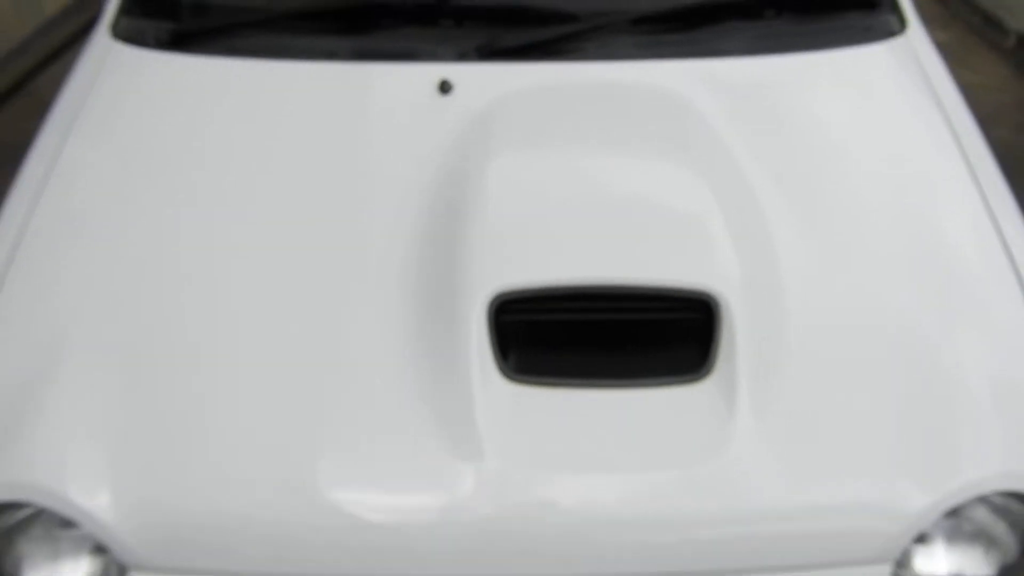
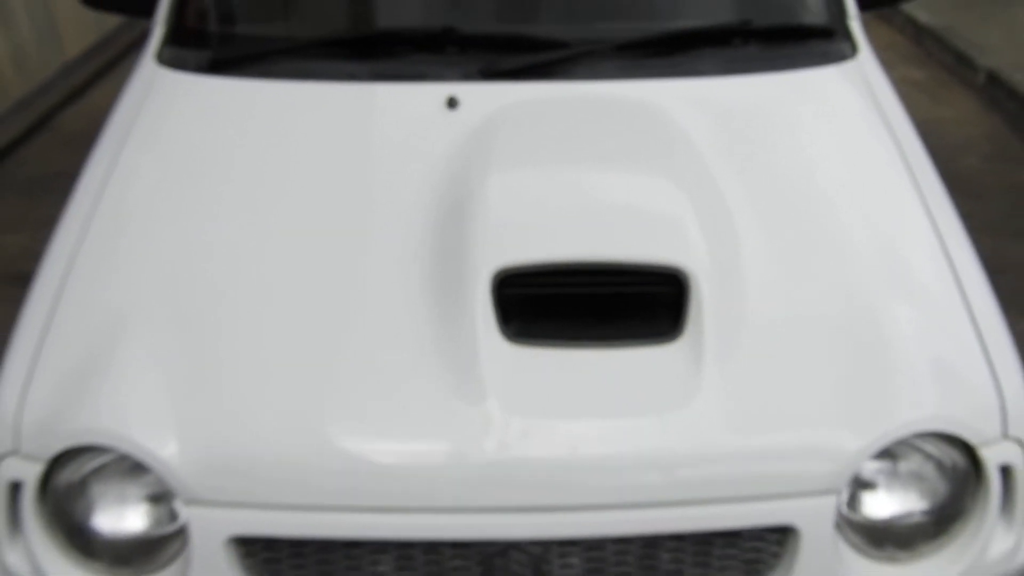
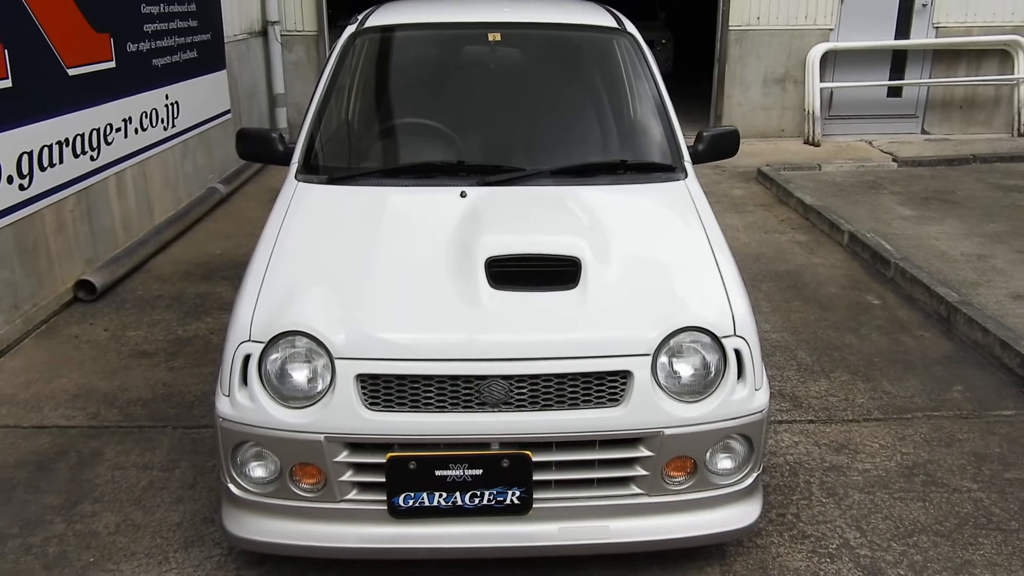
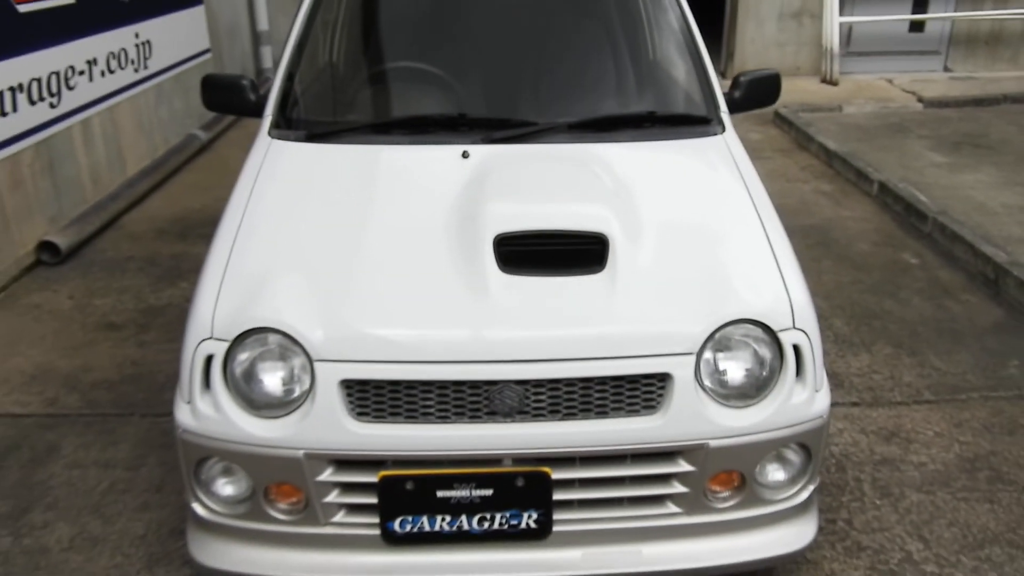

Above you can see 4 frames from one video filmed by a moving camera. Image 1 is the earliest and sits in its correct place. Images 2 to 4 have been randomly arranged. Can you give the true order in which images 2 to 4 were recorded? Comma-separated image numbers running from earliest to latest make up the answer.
2, 4, 3
